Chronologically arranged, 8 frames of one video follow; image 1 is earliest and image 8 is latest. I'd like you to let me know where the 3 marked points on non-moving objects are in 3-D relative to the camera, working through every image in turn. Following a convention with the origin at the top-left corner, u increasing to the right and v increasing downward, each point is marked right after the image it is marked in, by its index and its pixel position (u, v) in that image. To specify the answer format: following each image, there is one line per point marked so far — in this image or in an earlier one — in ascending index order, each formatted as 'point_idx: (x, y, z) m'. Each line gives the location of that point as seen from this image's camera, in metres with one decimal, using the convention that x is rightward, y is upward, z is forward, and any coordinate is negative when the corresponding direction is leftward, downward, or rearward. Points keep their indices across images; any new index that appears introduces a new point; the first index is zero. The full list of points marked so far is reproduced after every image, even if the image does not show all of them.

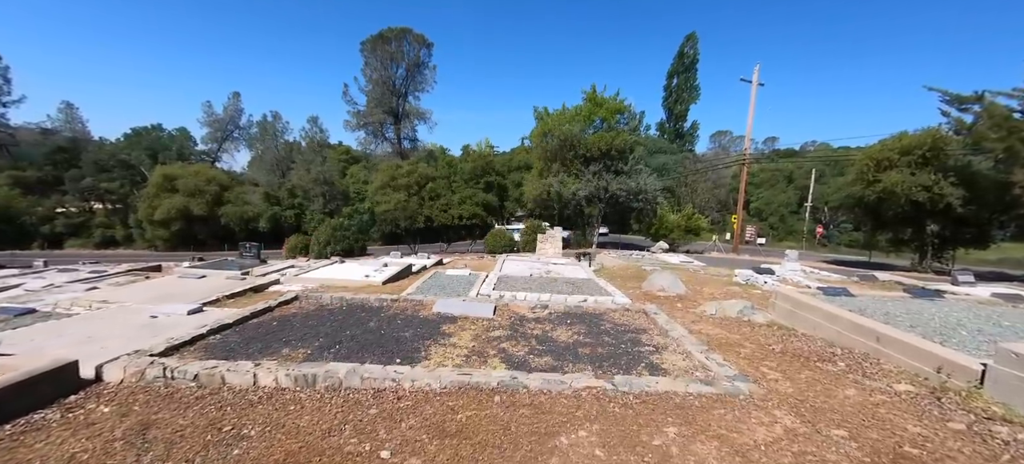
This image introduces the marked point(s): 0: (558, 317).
0: (+0.7, -1.3, +5.6) m
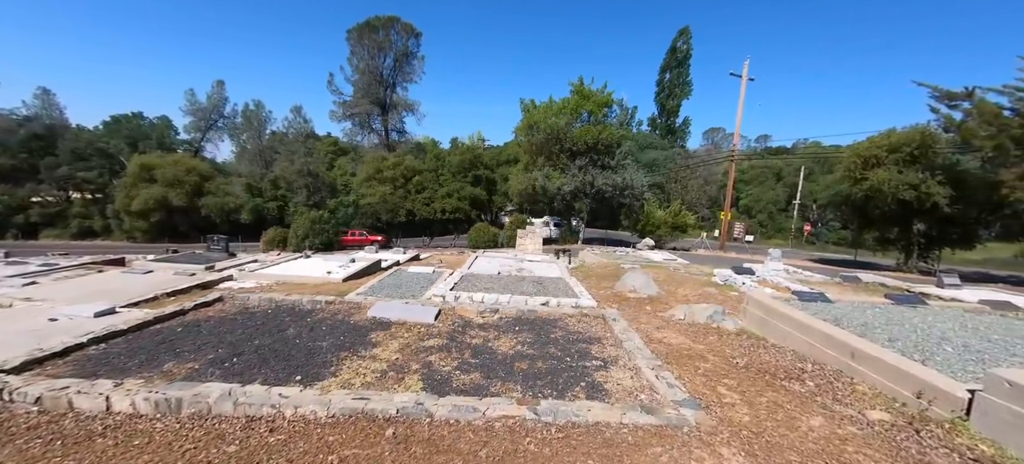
0: (-0.1, -1.3, +5.0) m
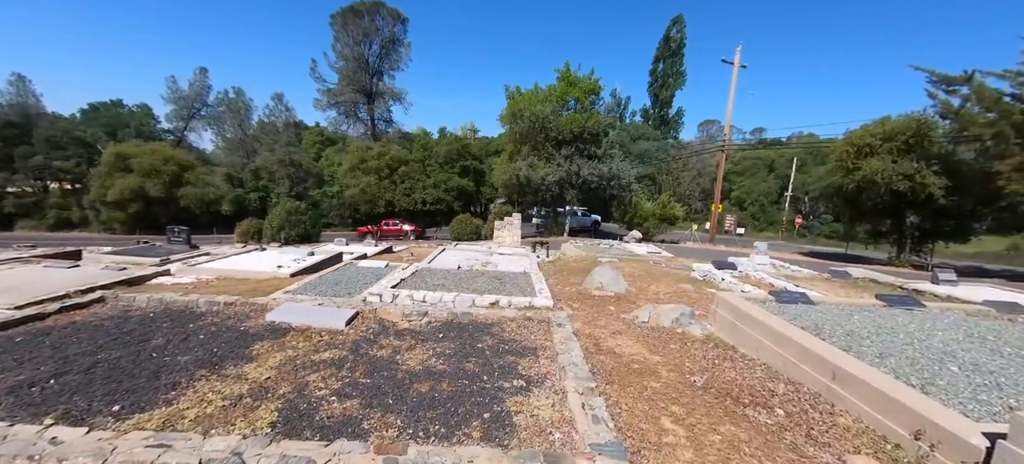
0: (-0.9, -1.1, +4.3) m
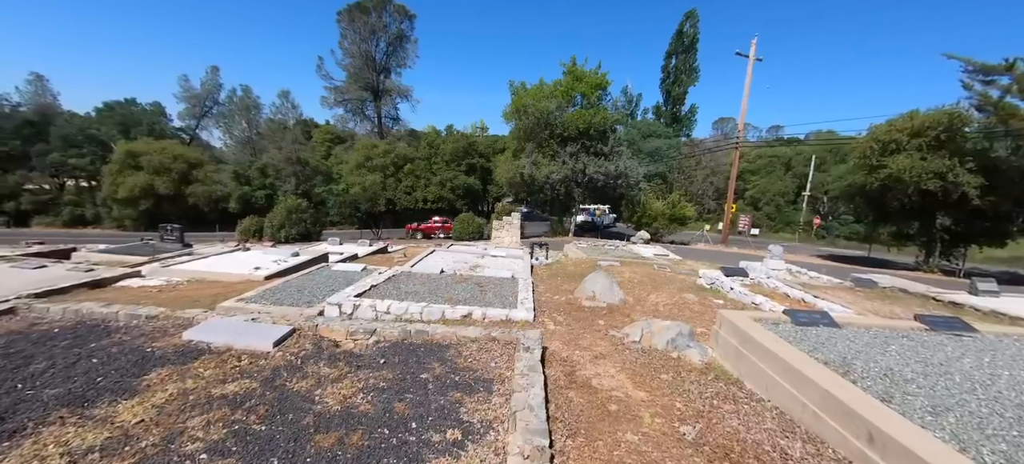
0: (-1.3, -1.2, +3.6) m
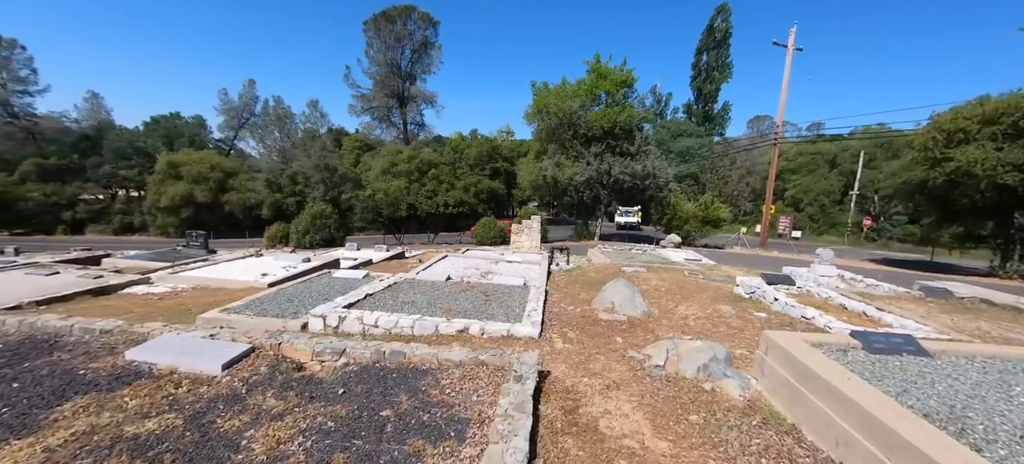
0: (-1.4, -1.2, +3.0) m
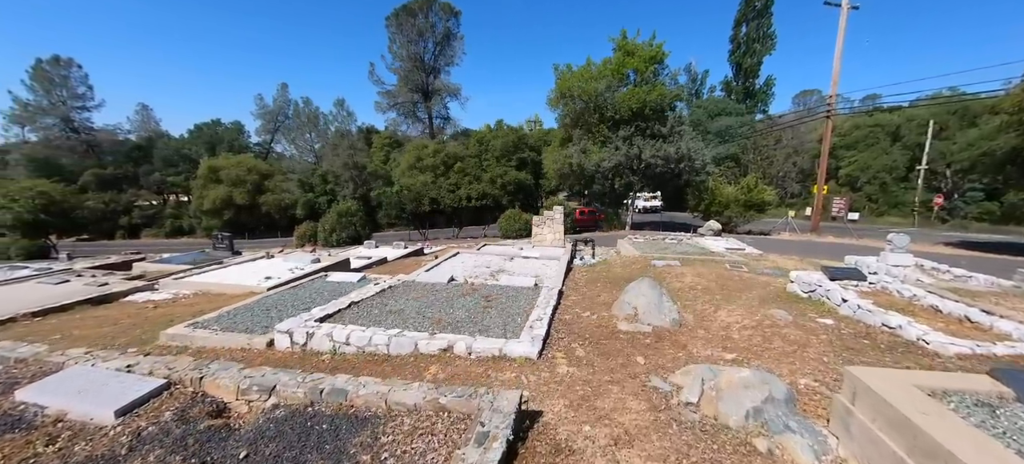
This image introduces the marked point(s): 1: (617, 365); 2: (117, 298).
0: (-1.6, -1.3, +2.3) m
1: (+1.0, -1.3, +3.6) m
2: (-7.9, -1.3, +7.4) m
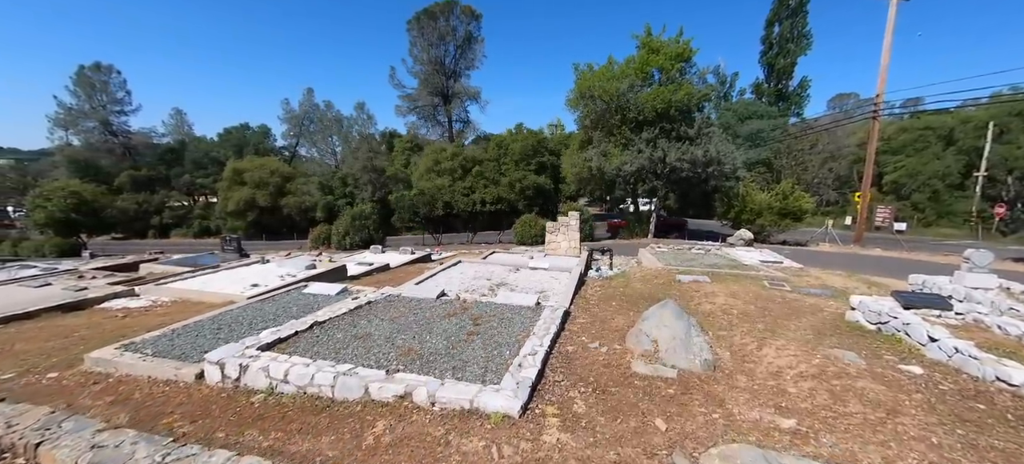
0: (-1.9, -1.3, +1.5) m
1: (+0.8, -1.4, +2.6) m
2: (-7.9, -1.4, +6.9) m
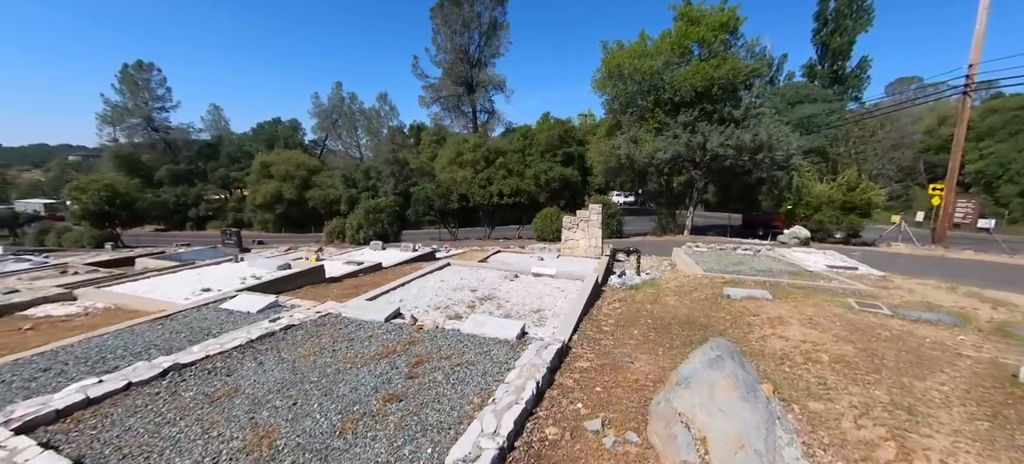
0: (-2.5, -1.4, 0.0) m
1: (+0.3, -1.5, +0.9) m
2: (-8.0, -1.3, +5.9) m
